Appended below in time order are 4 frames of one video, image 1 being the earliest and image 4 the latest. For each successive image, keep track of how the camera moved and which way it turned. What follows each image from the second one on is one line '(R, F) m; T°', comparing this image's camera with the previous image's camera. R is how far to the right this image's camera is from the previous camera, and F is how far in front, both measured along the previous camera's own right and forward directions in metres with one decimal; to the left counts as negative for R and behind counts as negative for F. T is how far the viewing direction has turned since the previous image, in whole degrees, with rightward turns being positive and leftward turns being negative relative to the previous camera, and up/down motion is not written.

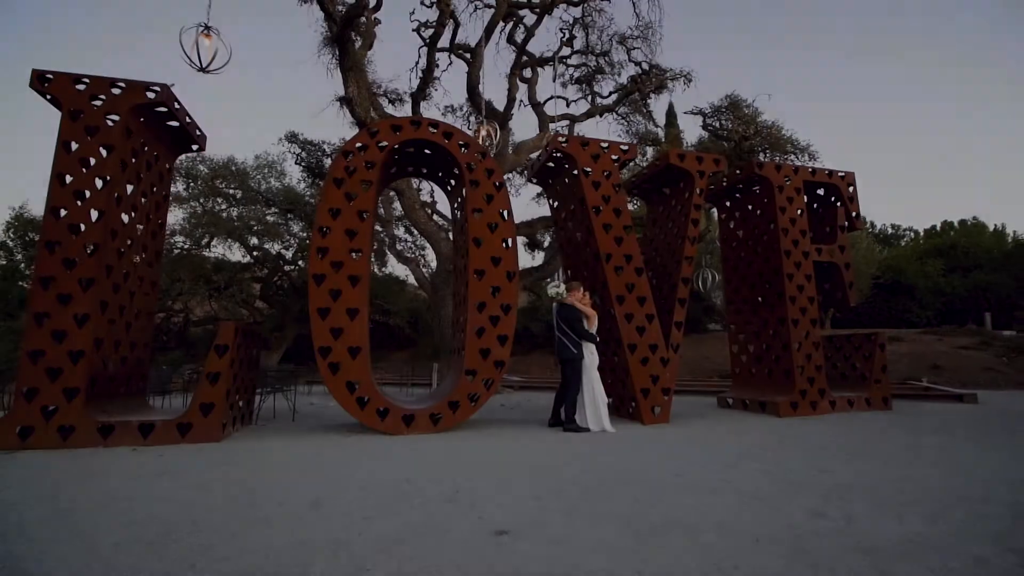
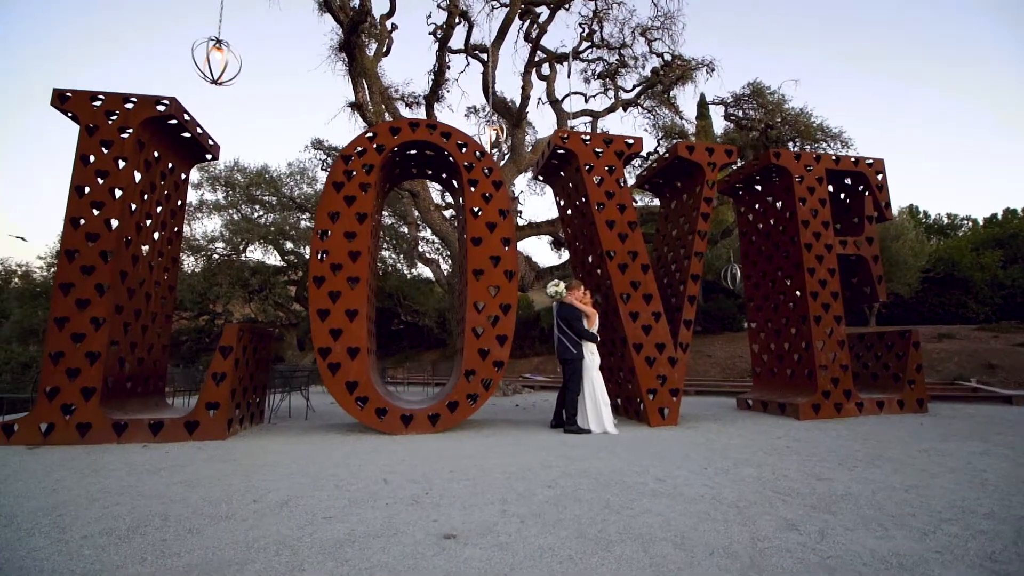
(+0.8, +0.1) m; -6°
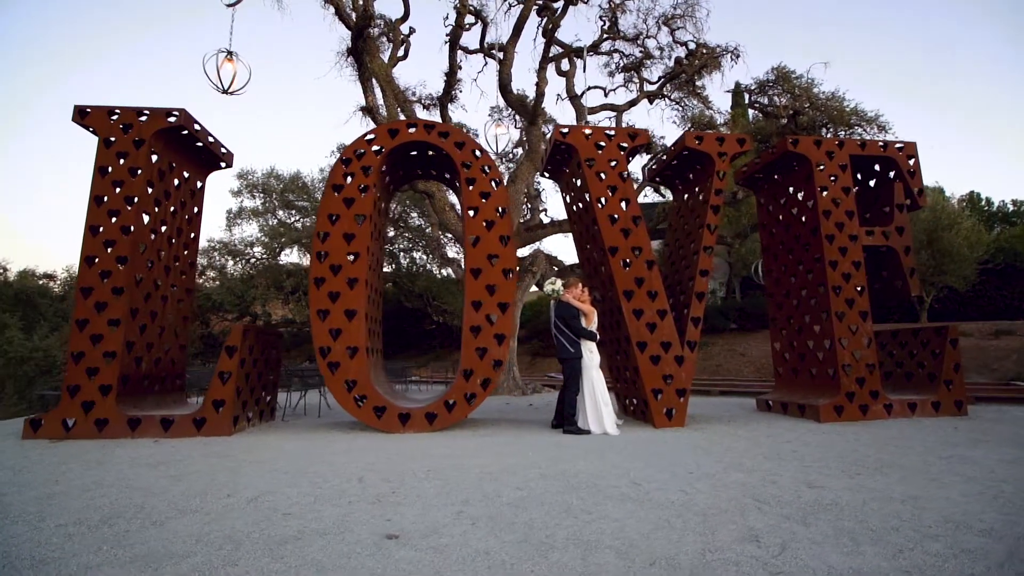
(+0.8, +0.1) m; -6°
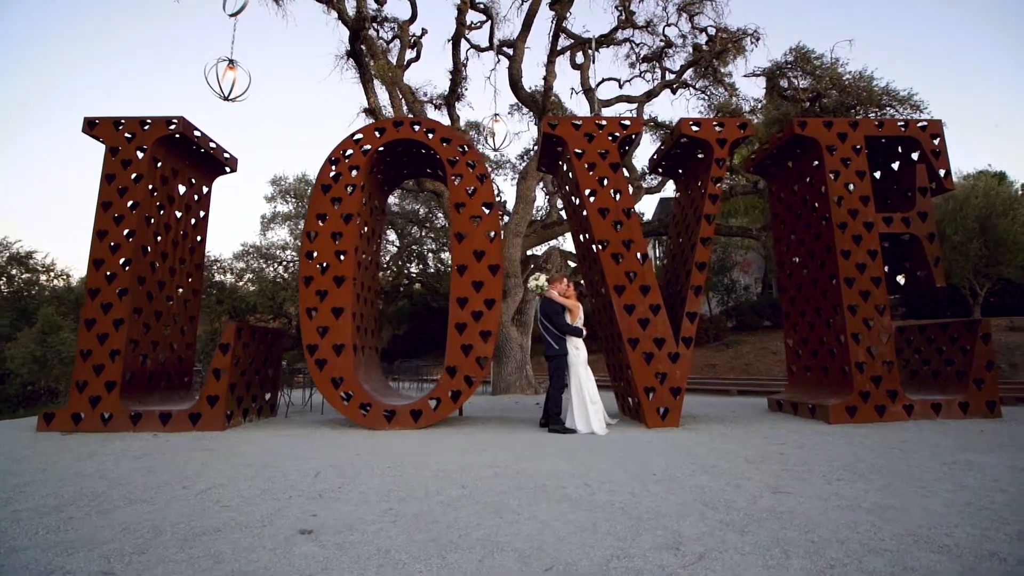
(+1.0, +0.2) m; -7°
